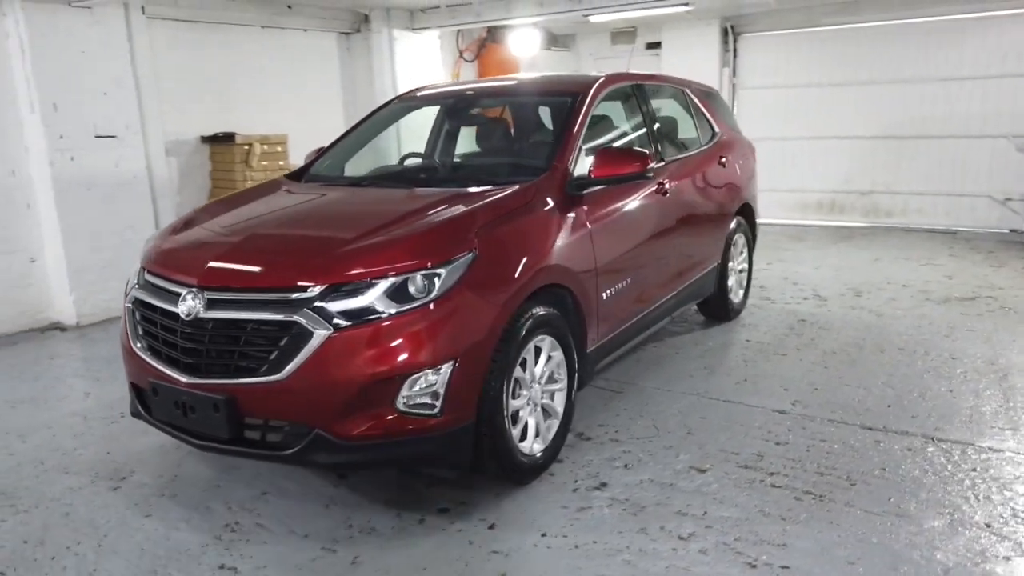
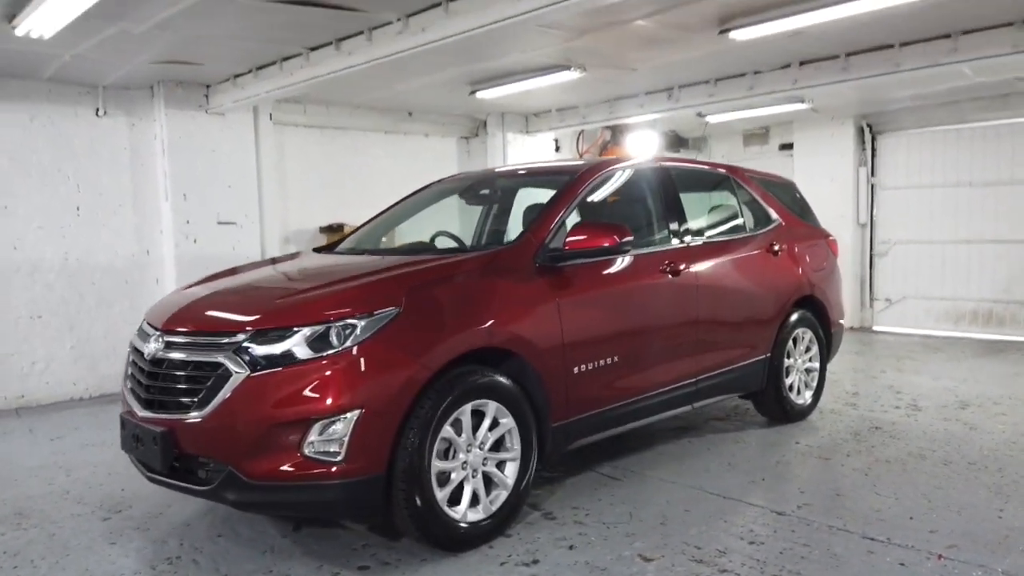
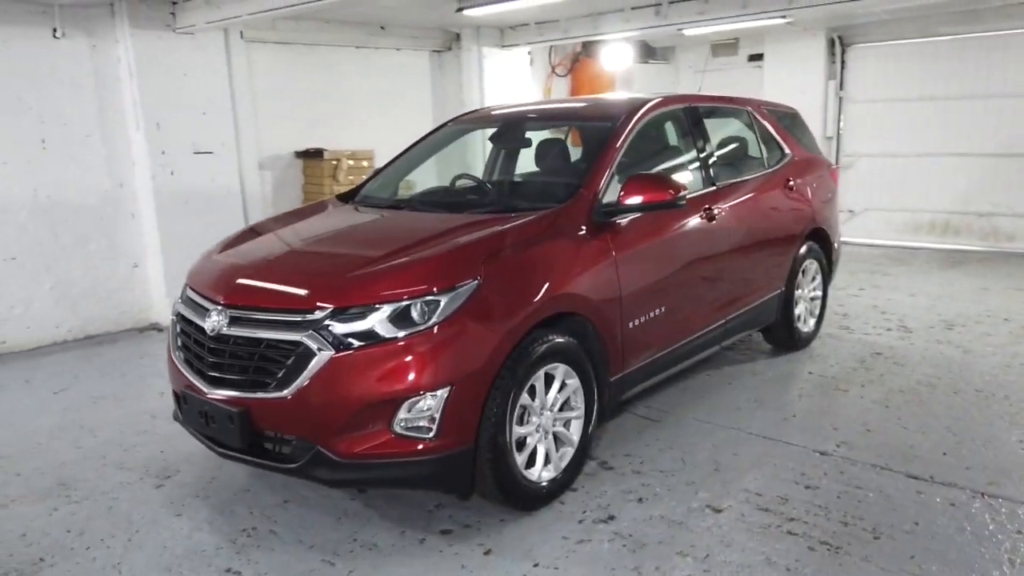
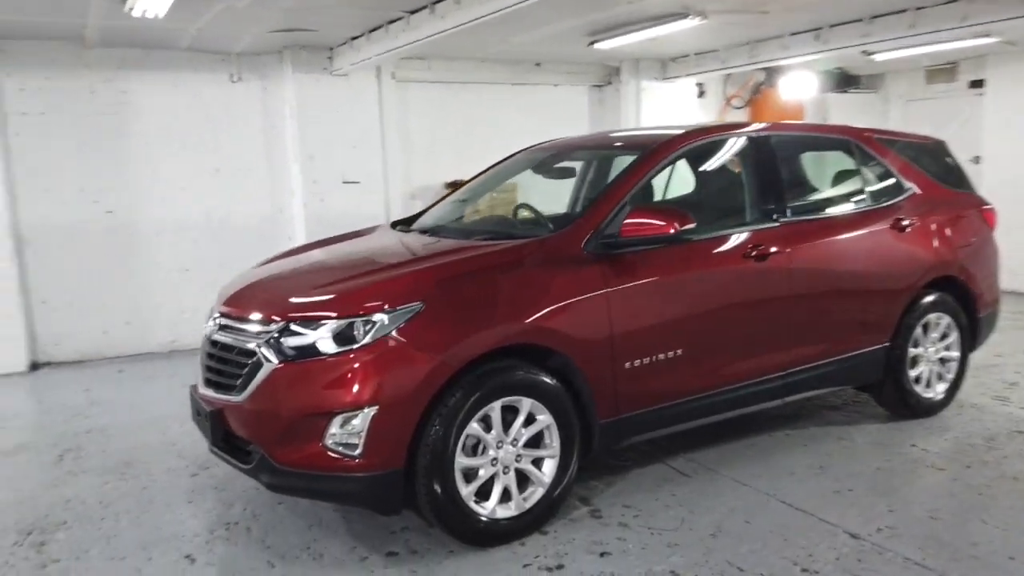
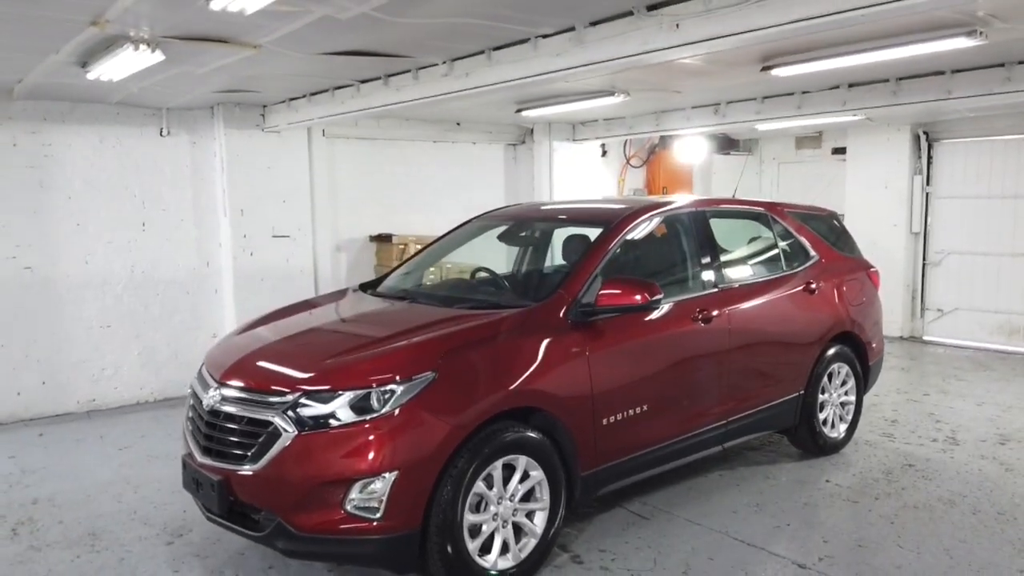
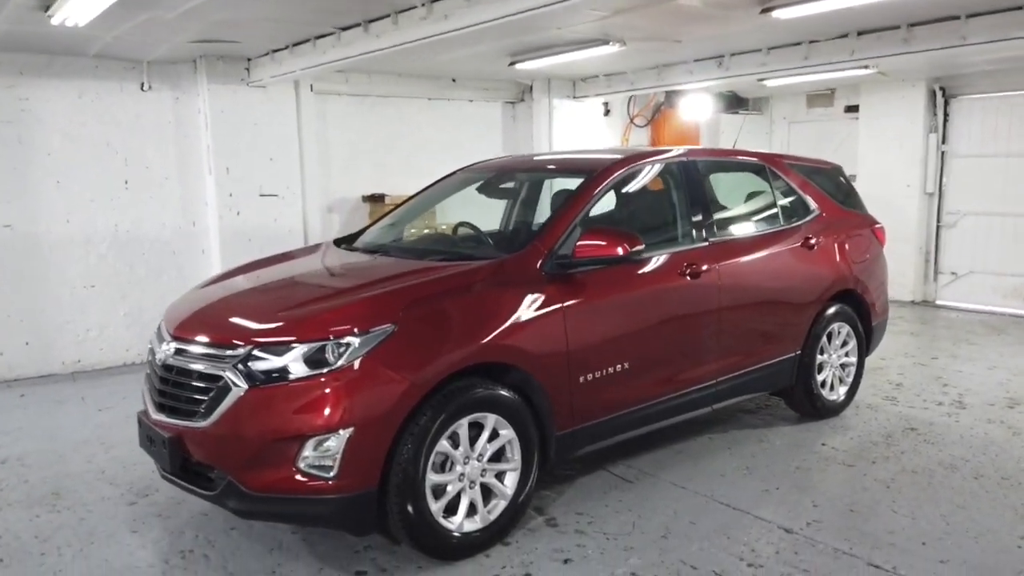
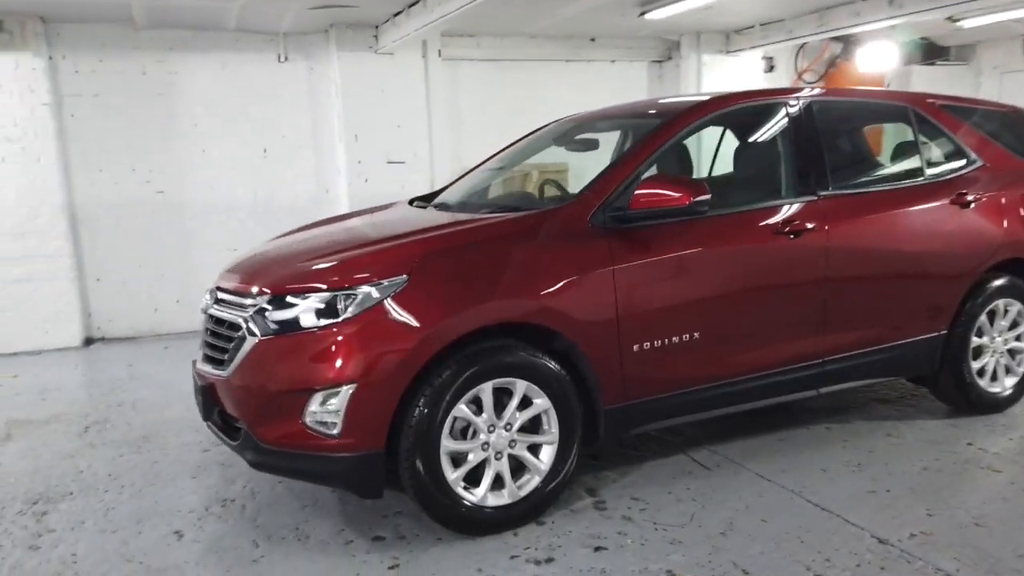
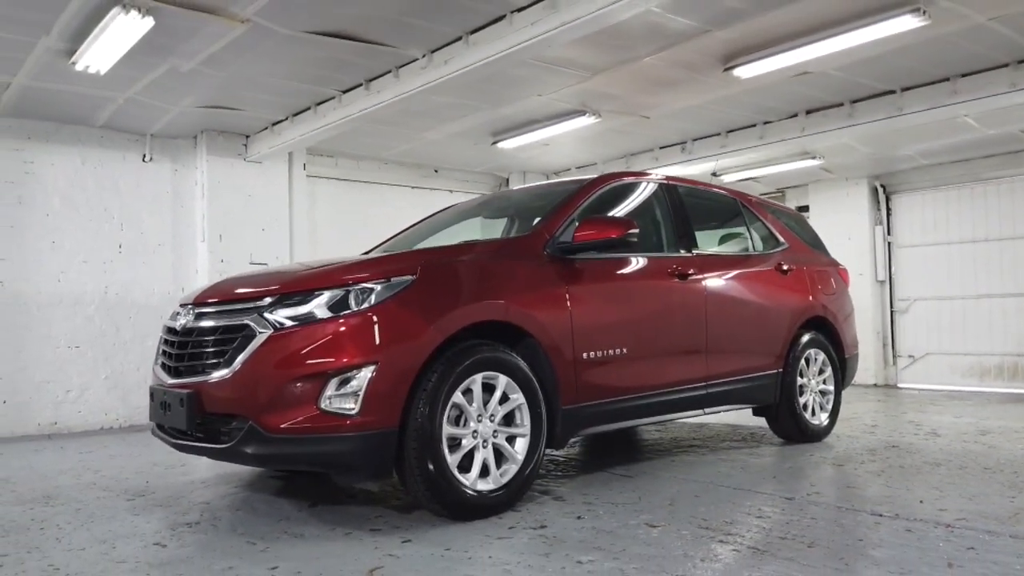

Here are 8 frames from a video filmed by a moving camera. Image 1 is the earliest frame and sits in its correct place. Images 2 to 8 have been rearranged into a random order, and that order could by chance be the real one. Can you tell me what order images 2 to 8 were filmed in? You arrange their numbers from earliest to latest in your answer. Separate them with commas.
3, 2, 8, 5, 6, 4, 7
